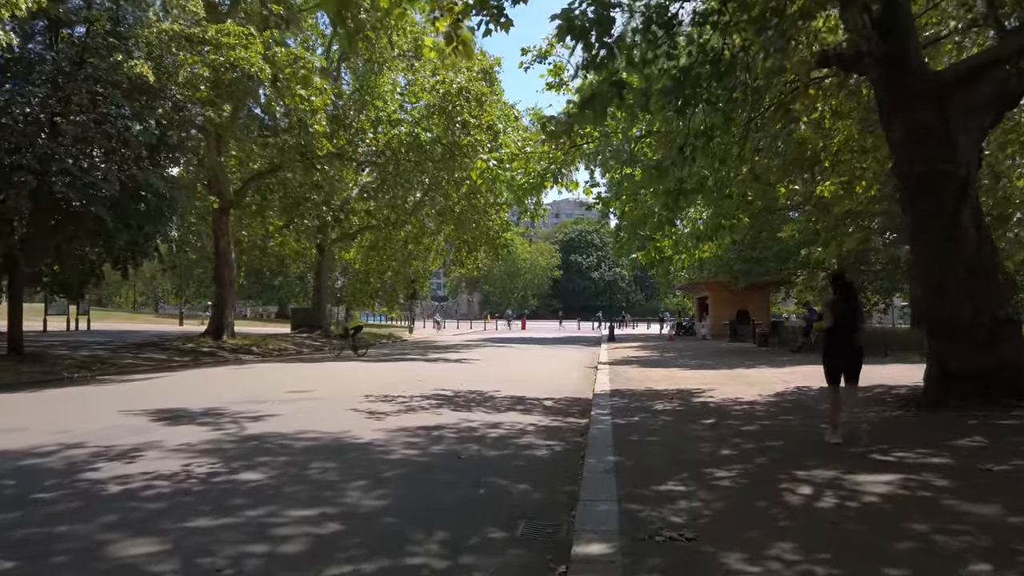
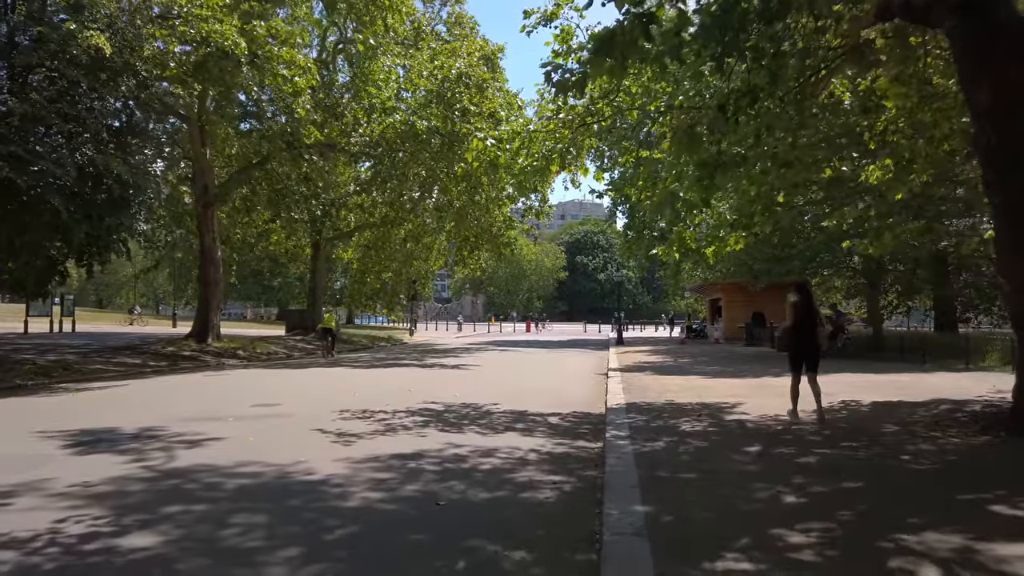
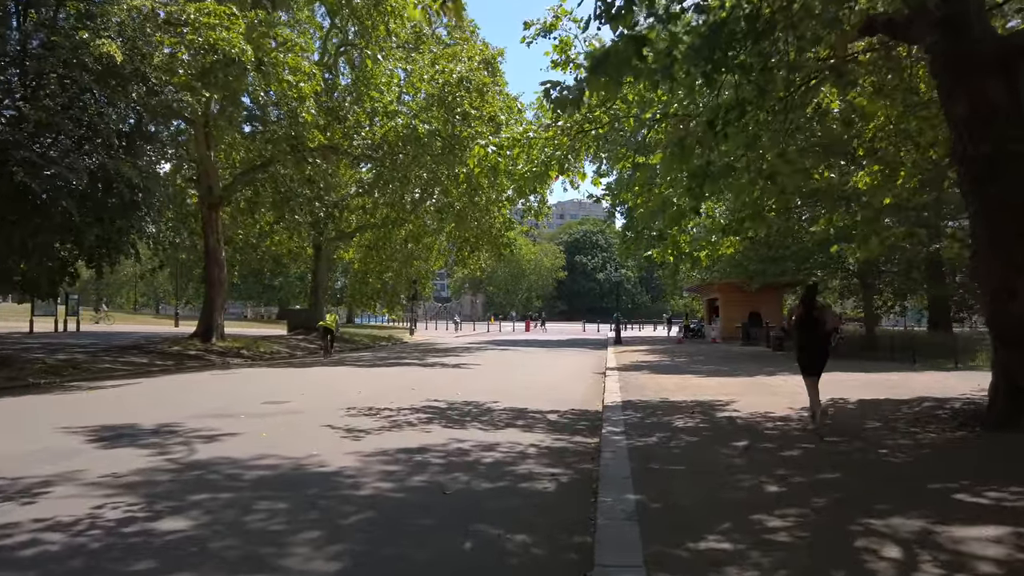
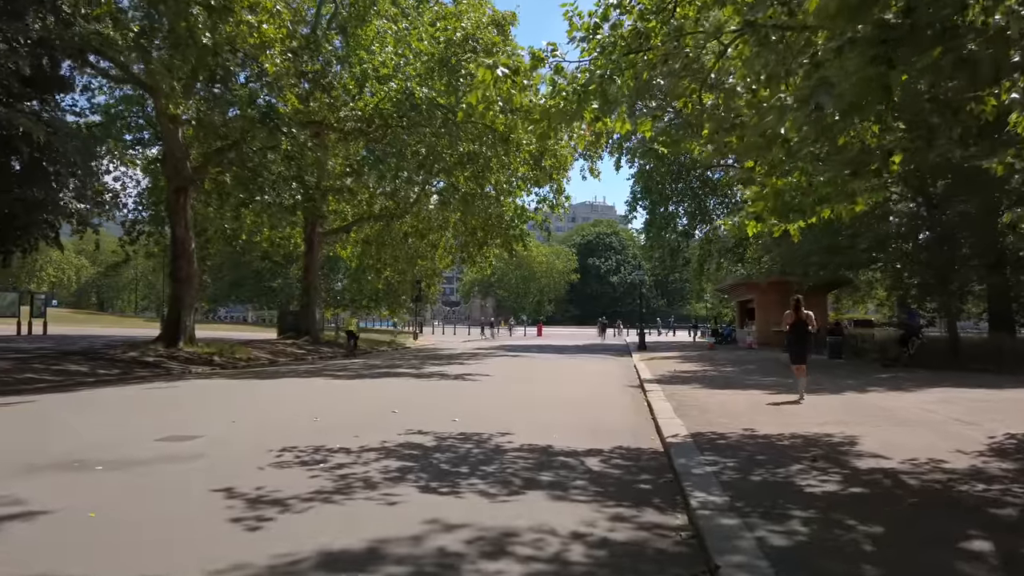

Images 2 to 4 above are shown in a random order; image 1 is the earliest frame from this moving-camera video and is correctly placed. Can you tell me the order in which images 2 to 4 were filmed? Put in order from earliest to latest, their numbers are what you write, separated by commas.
3, 2, 4
